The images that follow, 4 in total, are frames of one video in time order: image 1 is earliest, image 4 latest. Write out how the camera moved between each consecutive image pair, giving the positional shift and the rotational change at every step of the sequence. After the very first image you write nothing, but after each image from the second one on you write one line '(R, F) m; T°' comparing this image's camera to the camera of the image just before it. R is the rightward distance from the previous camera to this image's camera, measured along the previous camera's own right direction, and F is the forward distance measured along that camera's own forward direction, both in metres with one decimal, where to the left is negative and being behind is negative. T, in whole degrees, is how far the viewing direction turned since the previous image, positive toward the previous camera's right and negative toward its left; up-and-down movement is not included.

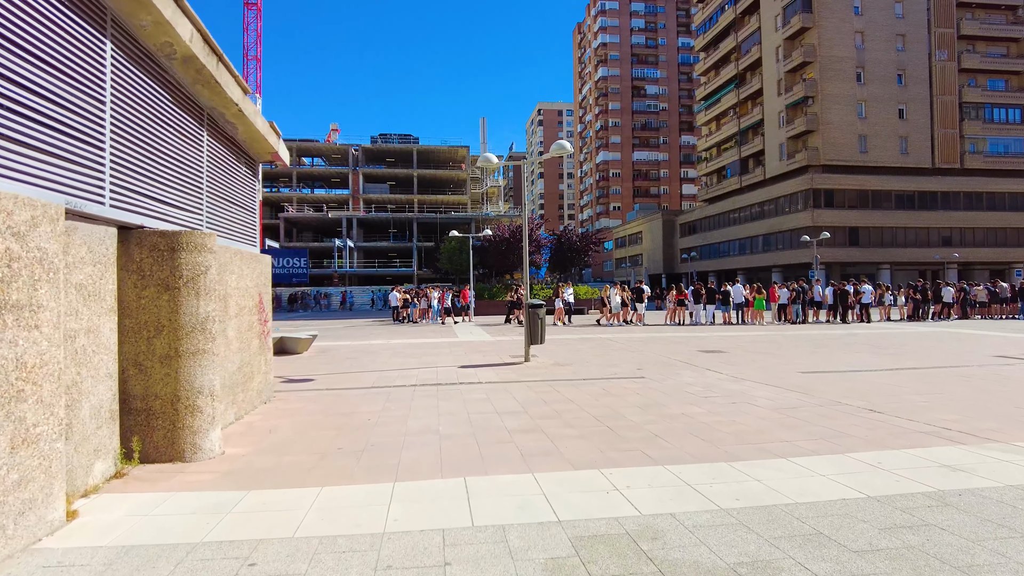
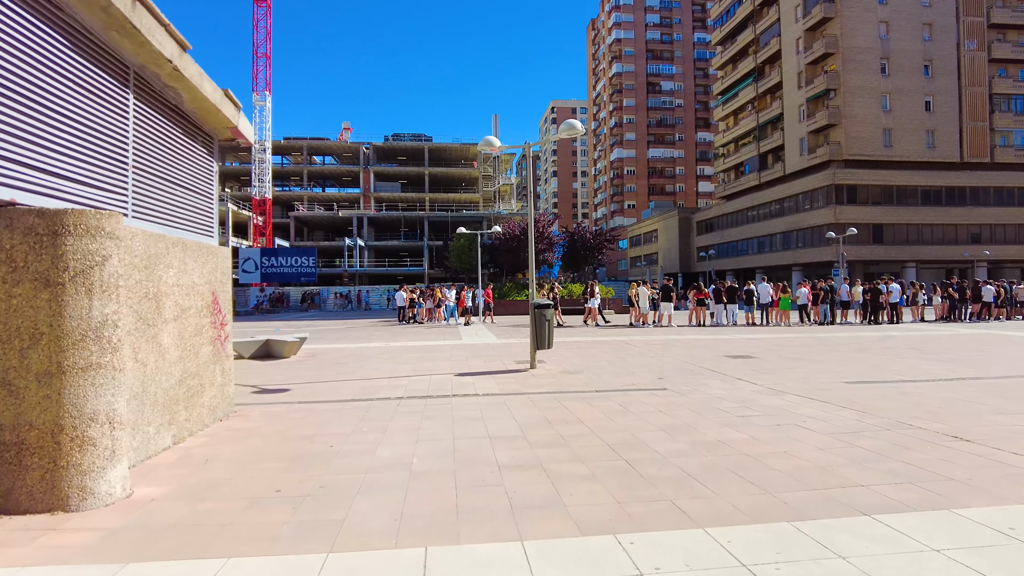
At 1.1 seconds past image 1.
(+0.1, +1.1) m; -1°
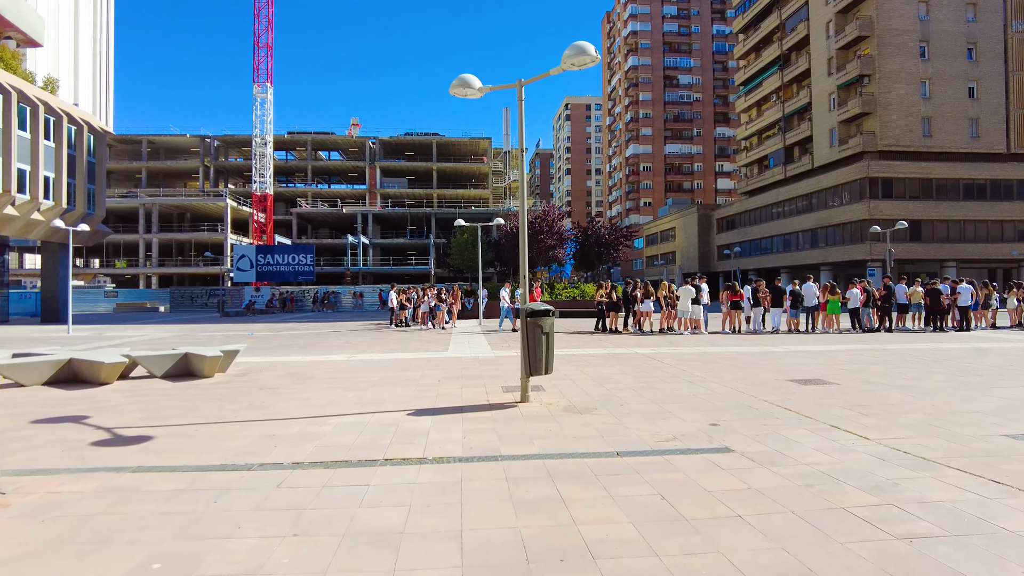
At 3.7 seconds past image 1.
(+0.3, +2.8) m; -1°
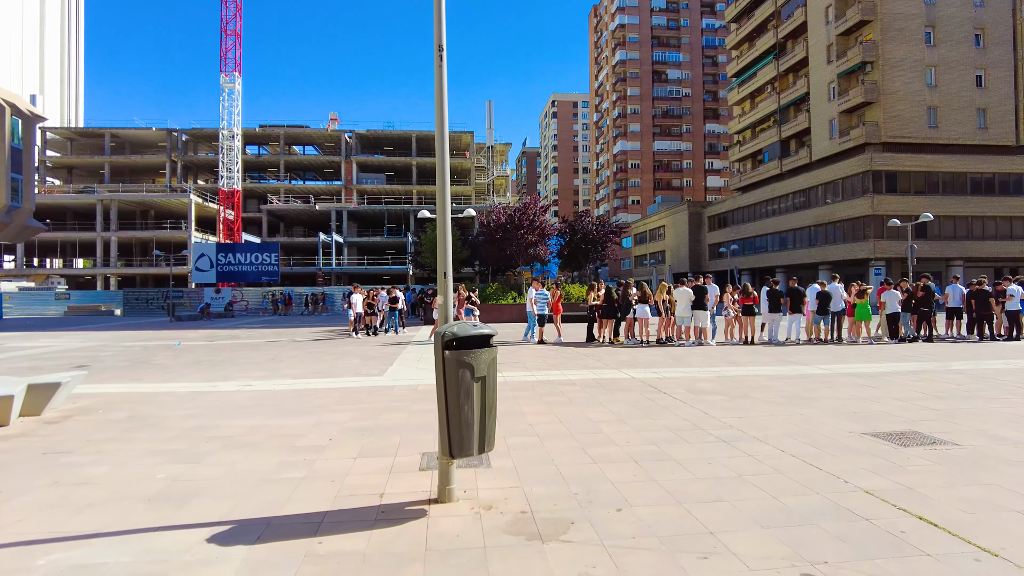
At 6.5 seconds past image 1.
(+0.4, +2.9) m; +1°
